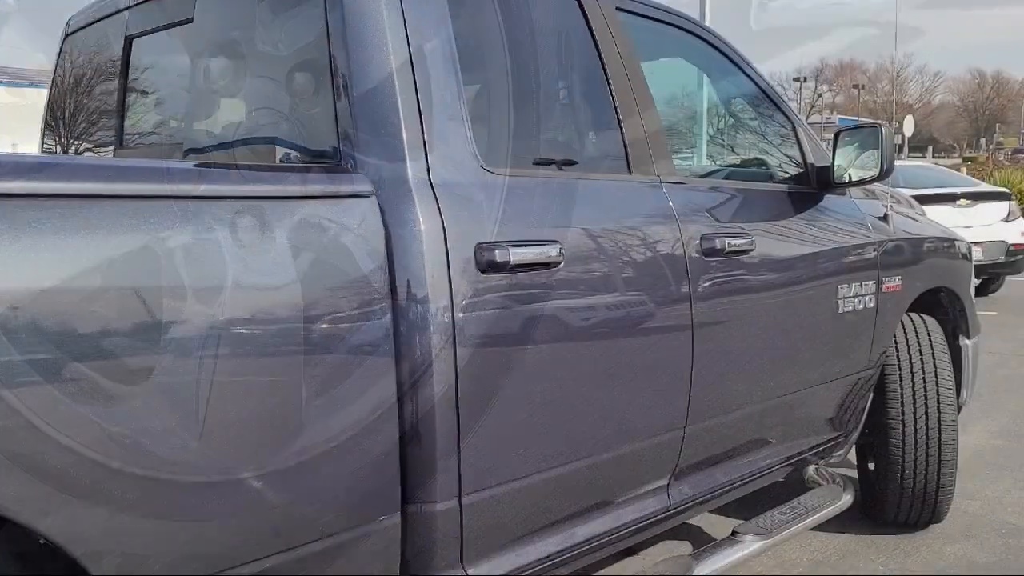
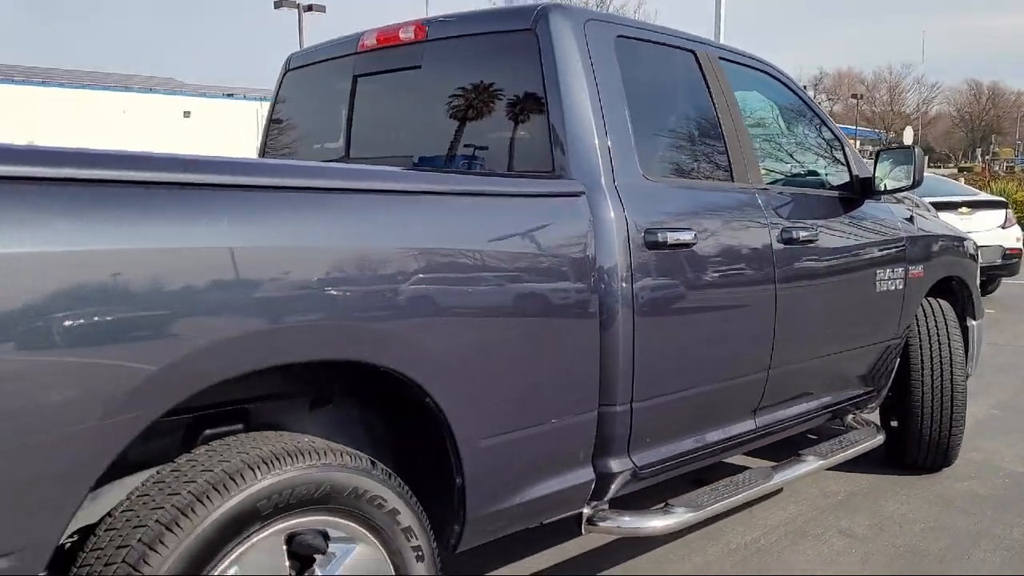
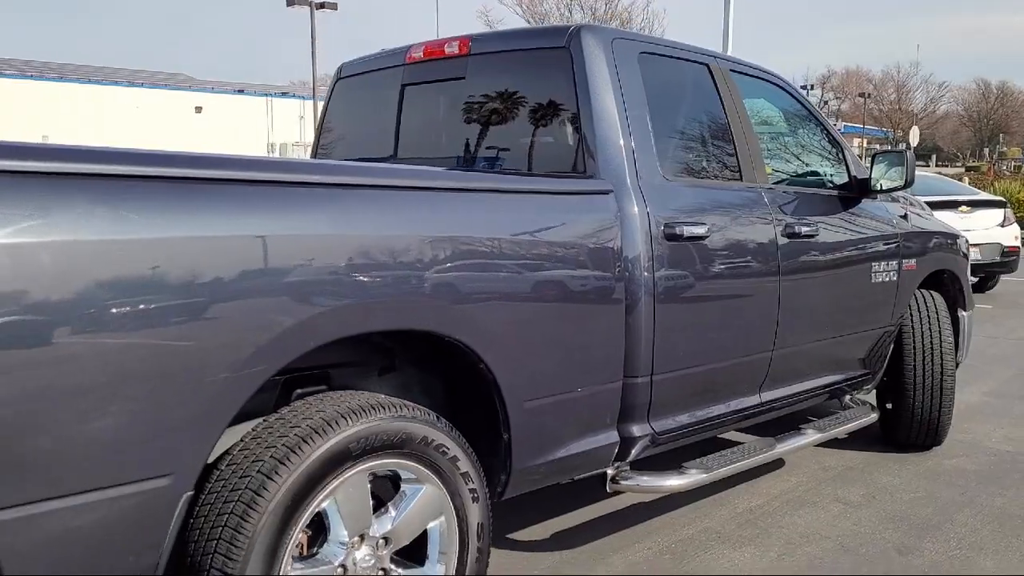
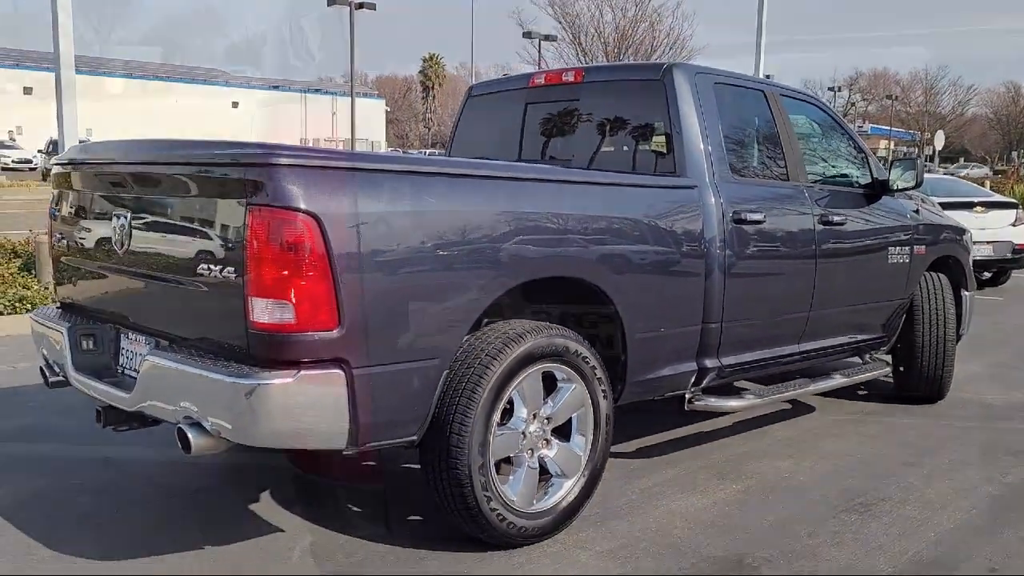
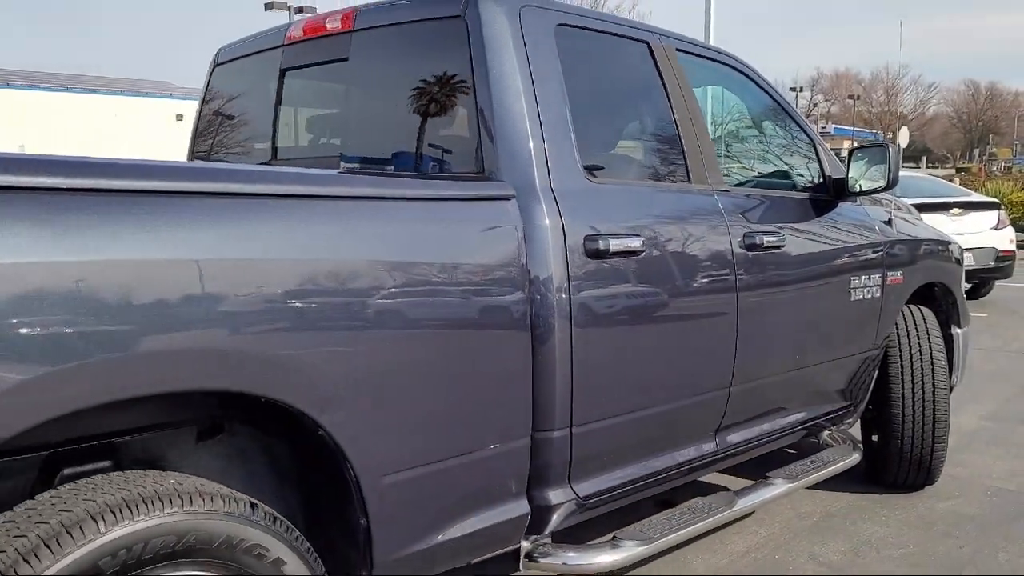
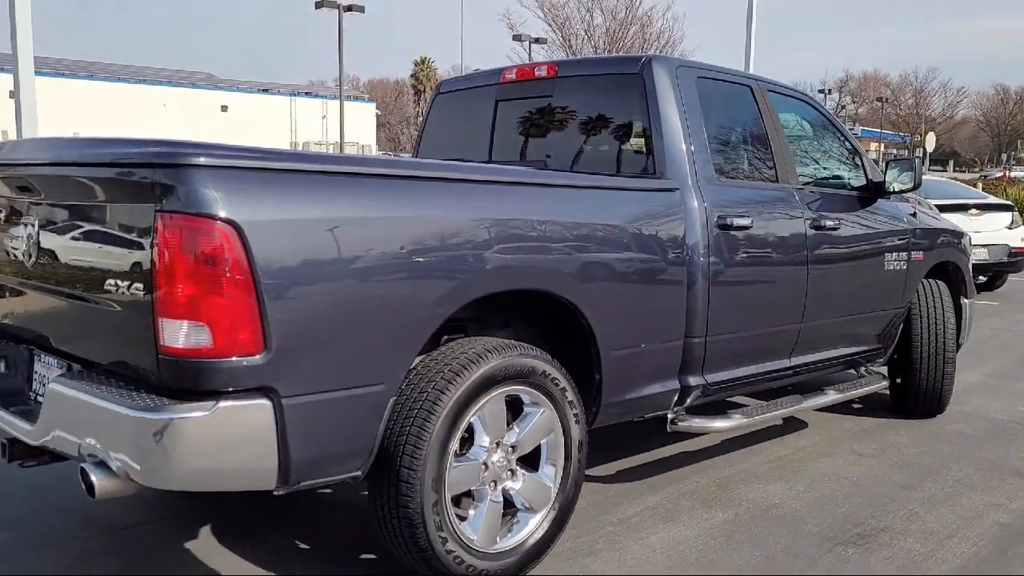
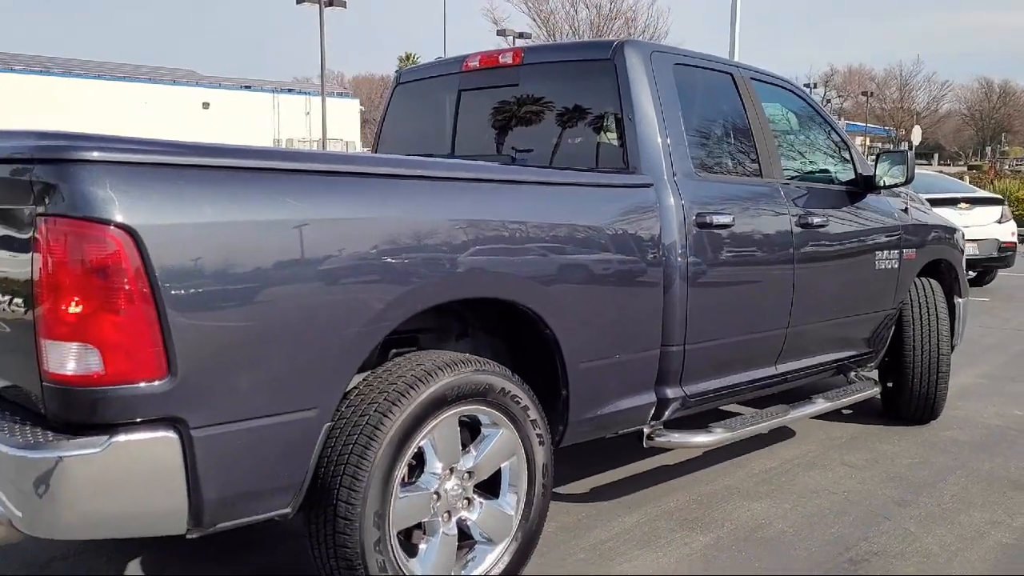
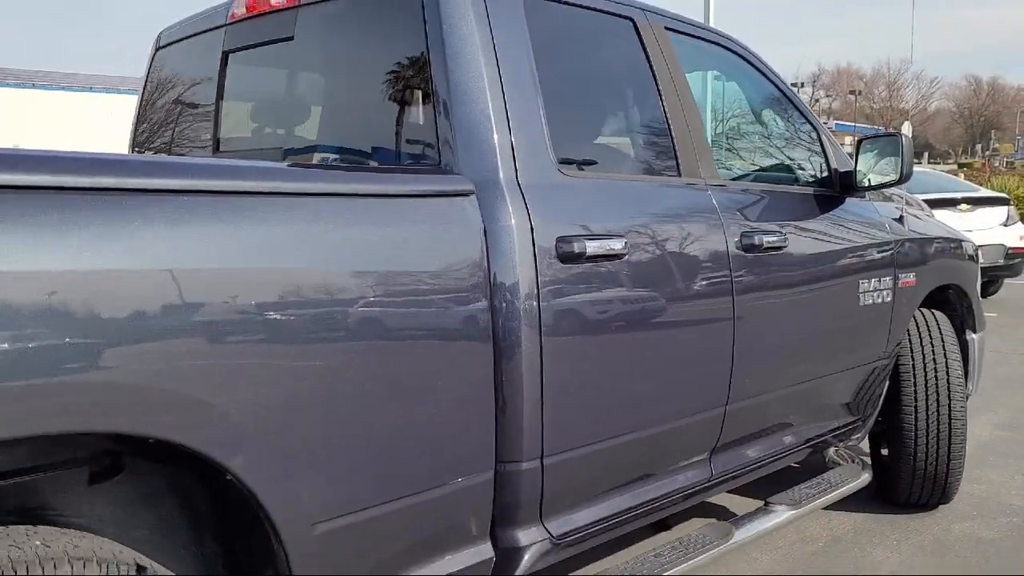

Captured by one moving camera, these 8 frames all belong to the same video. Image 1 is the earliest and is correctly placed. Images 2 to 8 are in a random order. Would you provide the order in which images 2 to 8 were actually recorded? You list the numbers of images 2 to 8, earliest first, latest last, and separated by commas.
8, 5, 2, 3, 7, 6, 4
